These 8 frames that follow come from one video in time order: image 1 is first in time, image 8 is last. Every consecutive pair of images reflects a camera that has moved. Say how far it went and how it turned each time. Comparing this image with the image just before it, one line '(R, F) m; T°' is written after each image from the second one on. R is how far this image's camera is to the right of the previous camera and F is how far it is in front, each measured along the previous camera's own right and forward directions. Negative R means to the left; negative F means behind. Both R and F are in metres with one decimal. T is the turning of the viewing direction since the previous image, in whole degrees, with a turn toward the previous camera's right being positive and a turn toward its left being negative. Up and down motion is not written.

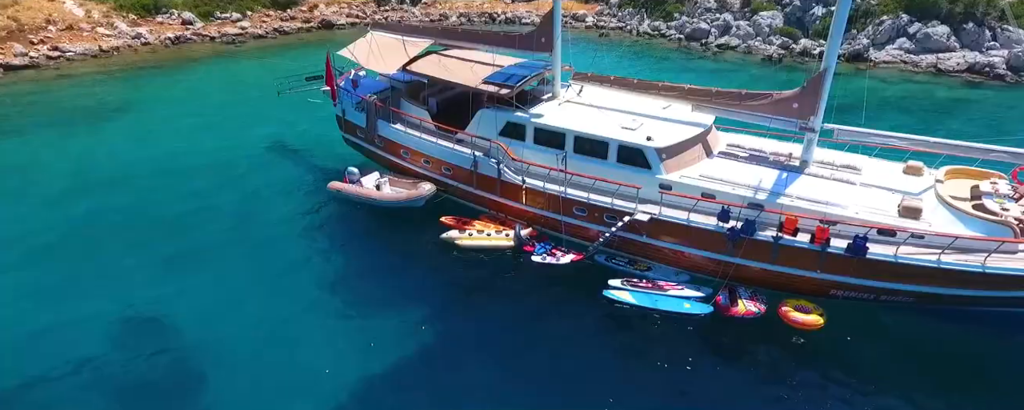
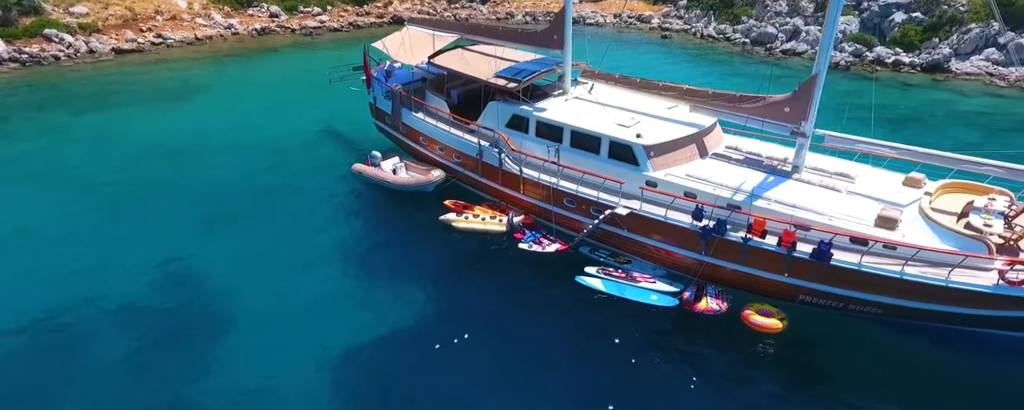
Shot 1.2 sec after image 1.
(+3.1, -0.9) m; -8°
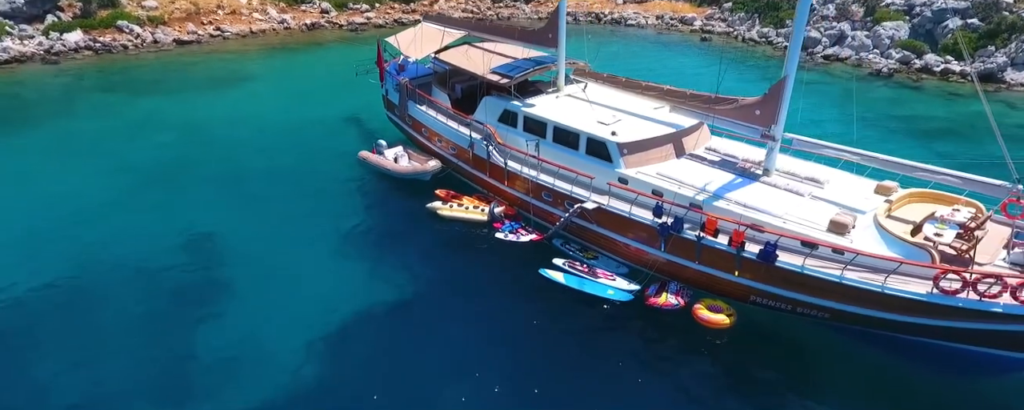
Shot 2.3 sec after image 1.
(+2.9, -0.8) m; -5°
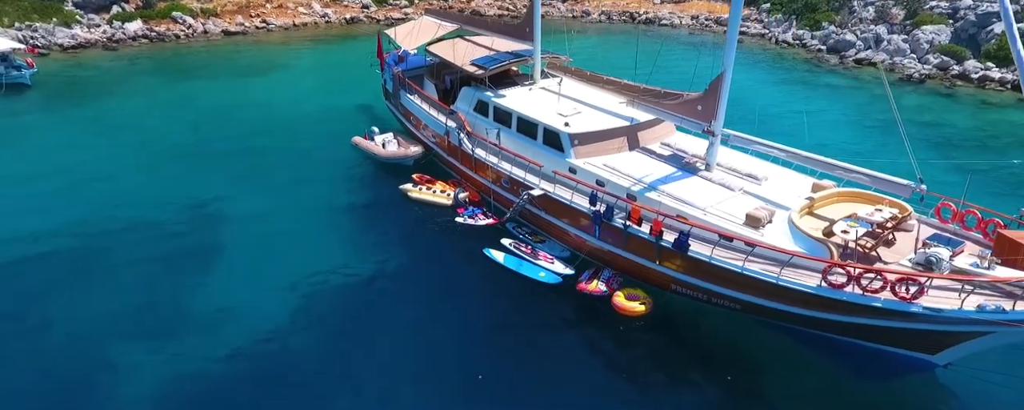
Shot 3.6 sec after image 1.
(+3.7, -0.8) m; -5°
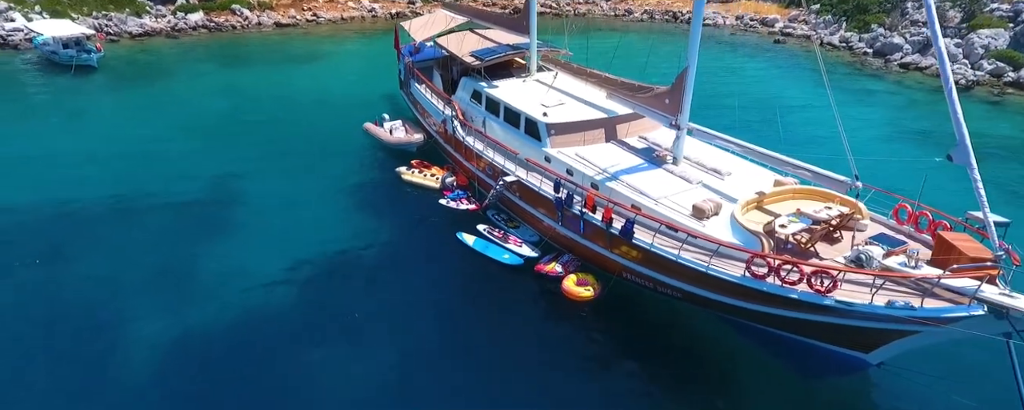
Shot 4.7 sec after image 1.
(+3.0, -0.7) m; -5°
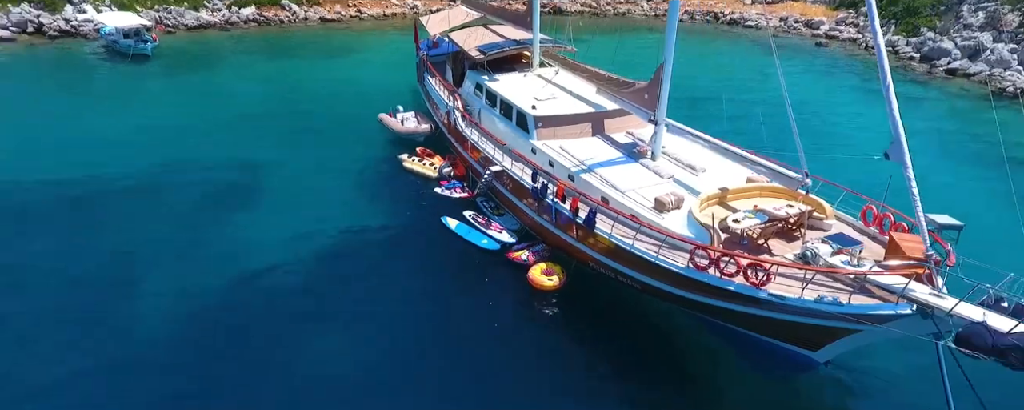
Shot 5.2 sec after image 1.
(+2.4, -0.6) m; -5°
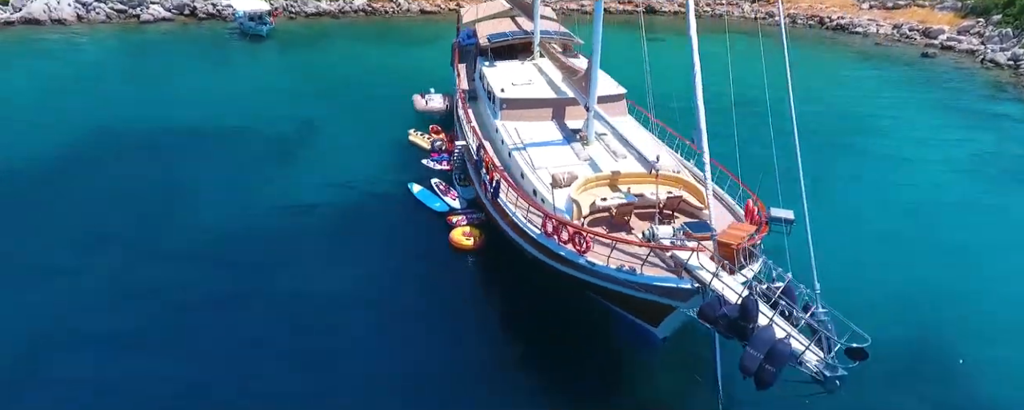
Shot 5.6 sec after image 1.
(+6.7, -1.2) m; -12°
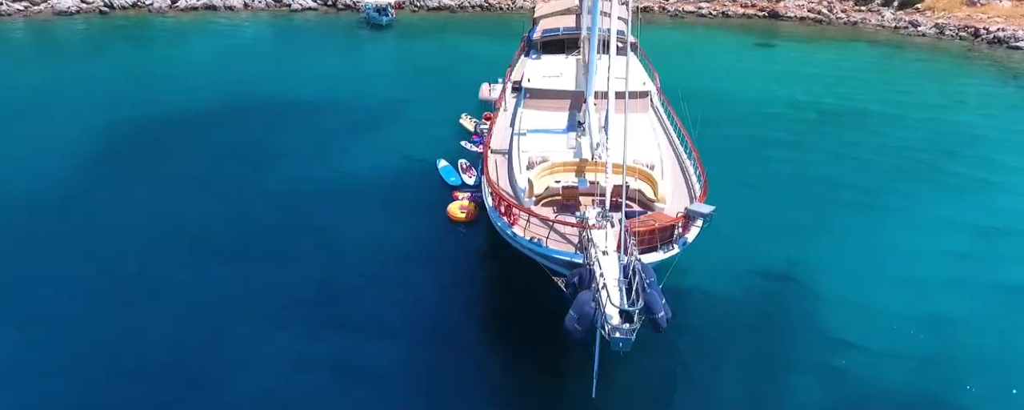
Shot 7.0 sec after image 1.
(+4.9, -0.9) m; -13°
